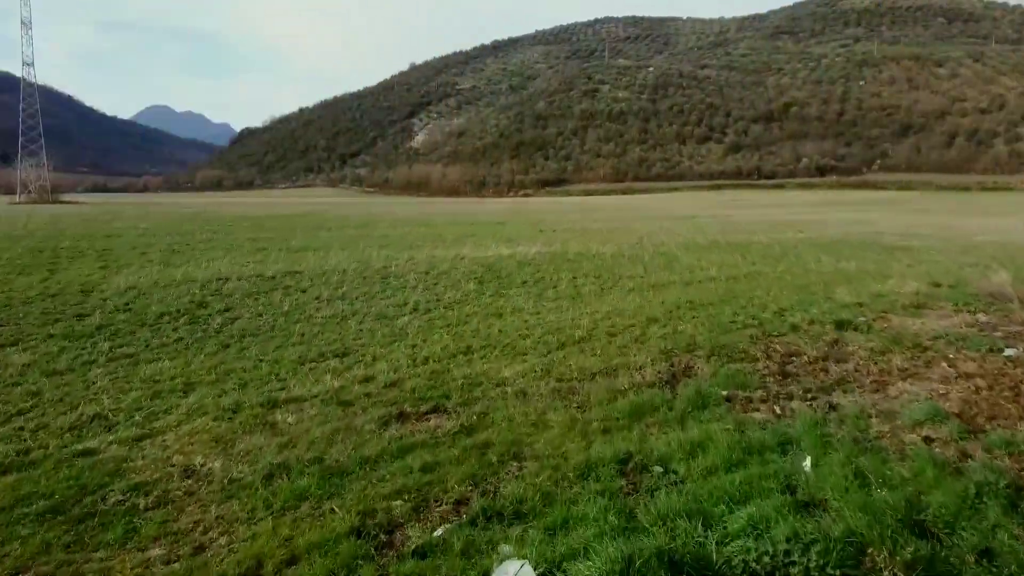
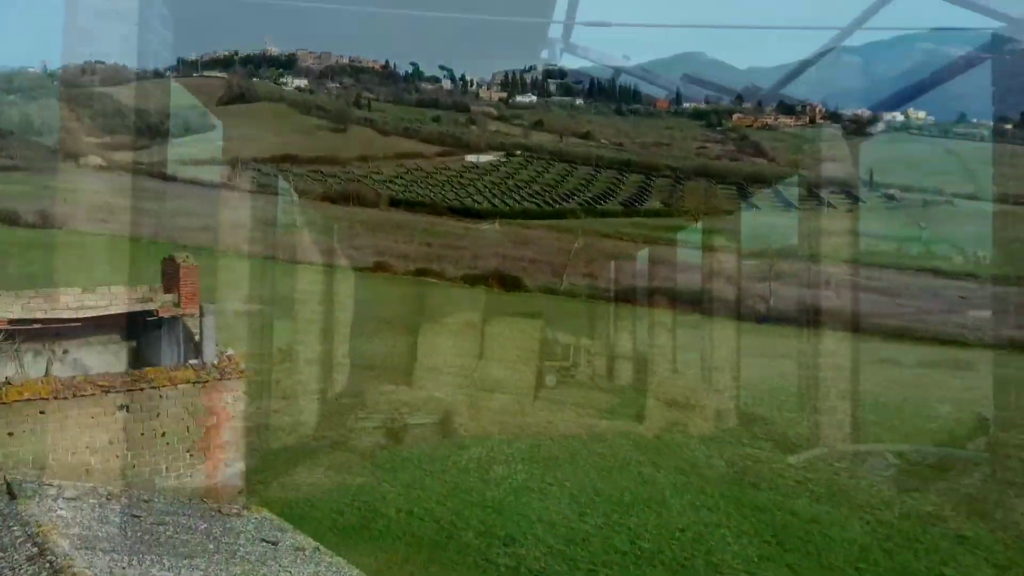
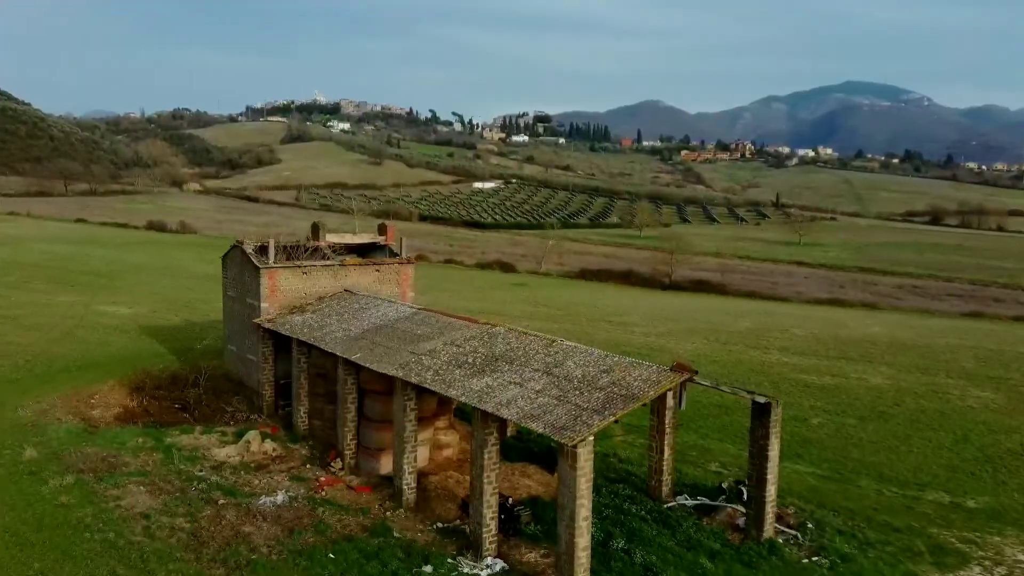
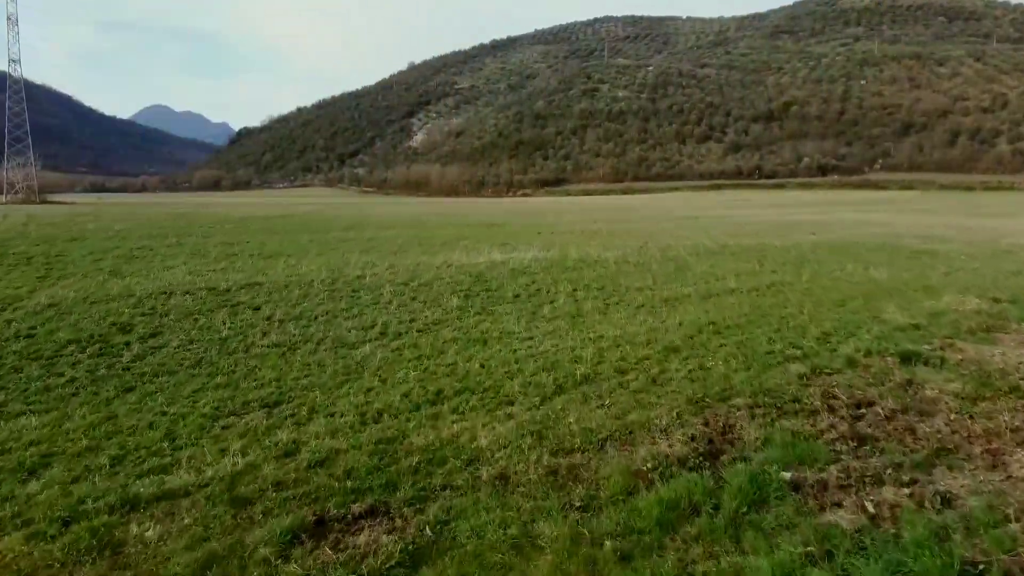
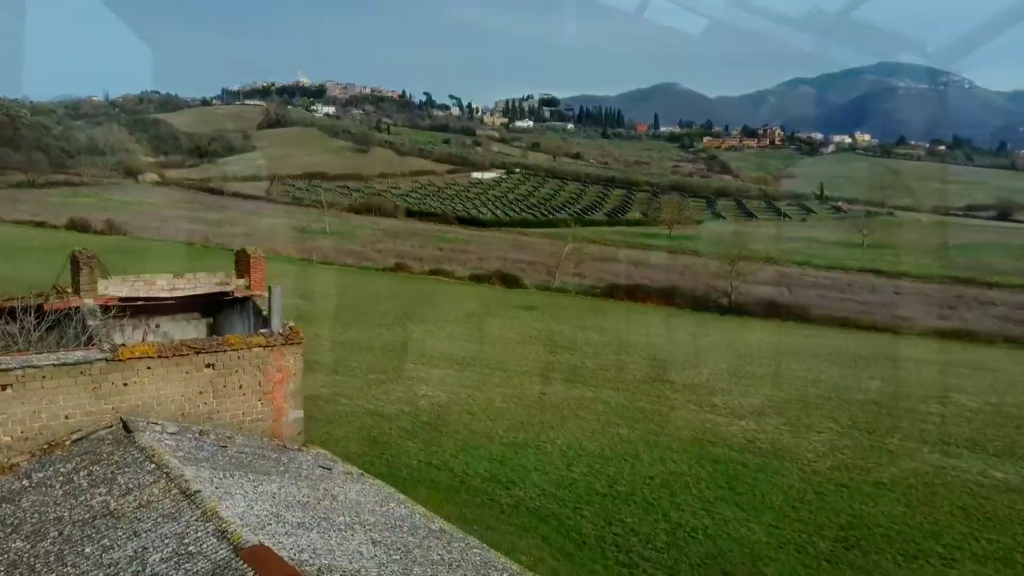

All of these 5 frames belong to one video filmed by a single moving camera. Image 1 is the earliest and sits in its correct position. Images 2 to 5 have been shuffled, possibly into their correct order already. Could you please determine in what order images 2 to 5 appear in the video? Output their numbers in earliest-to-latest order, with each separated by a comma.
4, 3, 5, 2
